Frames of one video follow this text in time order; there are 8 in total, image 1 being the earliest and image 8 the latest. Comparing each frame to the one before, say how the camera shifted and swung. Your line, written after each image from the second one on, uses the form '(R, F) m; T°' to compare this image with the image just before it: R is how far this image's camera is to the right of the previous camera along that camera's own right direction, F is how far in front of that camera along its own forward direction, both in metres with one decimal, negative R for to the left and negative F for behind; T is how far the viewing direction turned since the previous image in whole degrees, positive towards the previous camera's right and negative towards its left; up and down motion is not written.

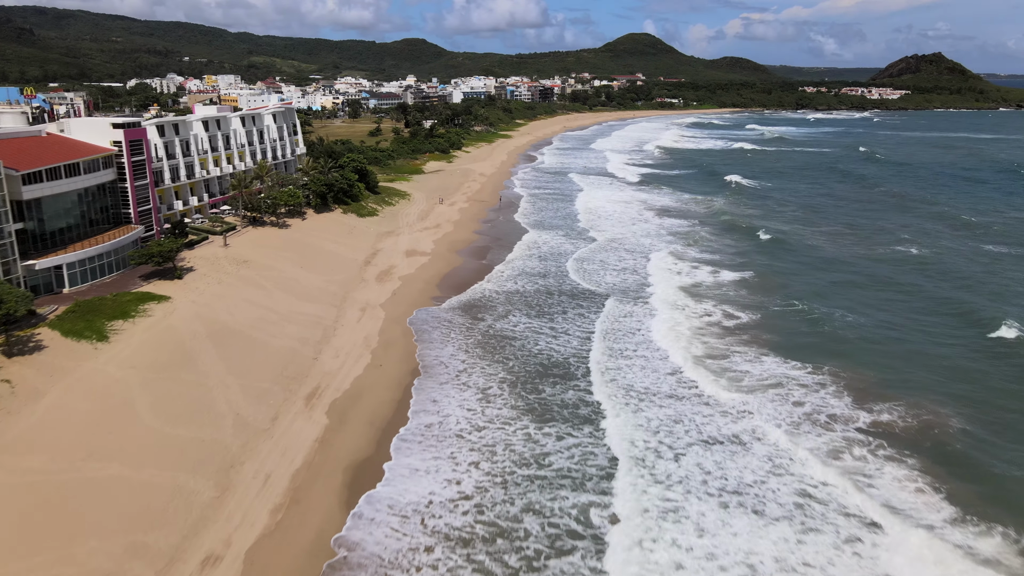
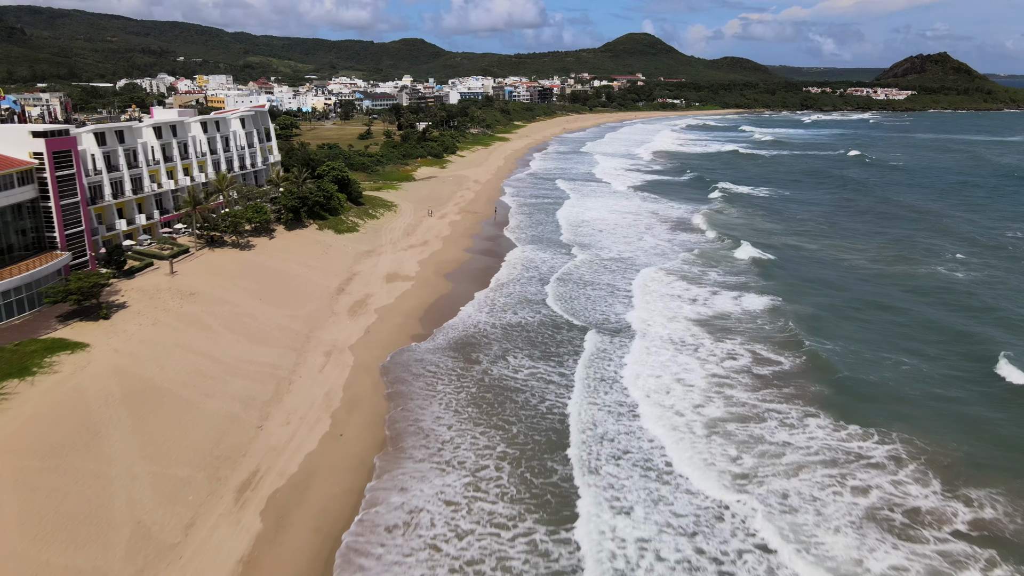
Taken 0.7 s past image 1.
(+0.1, +3.8) m; 0°
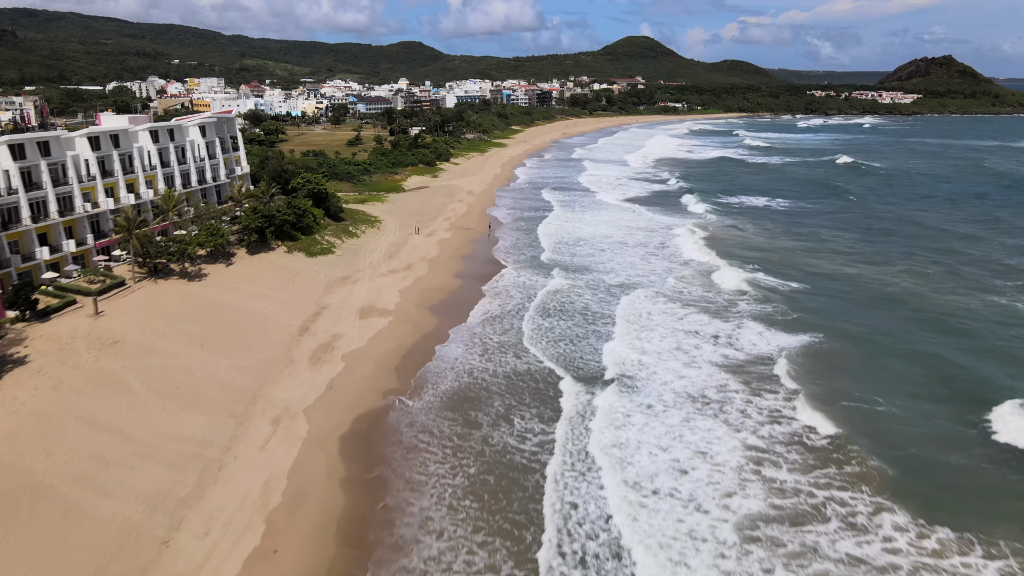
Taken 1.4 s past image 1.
(+0.1, +3.9) m; 0°
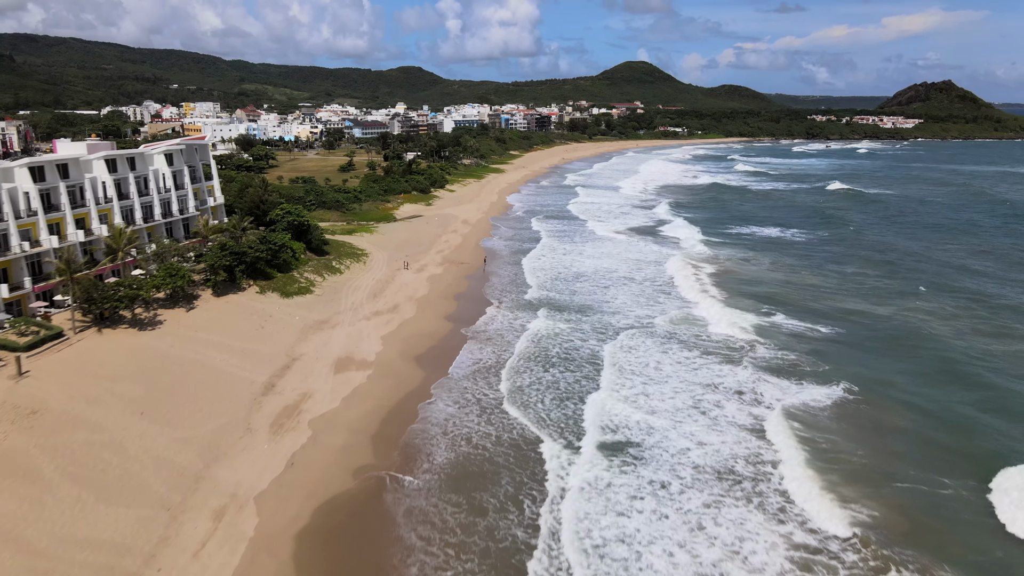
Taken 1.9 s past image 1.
(+0.1, +2.8) m; 0°
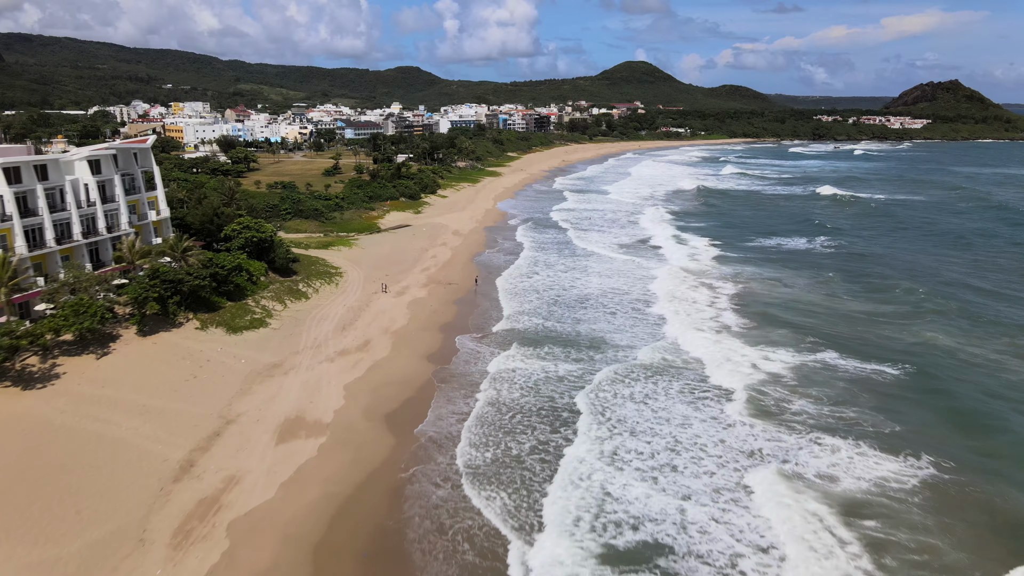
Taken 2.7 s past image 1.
(+0.1, +4.5) m; 0°
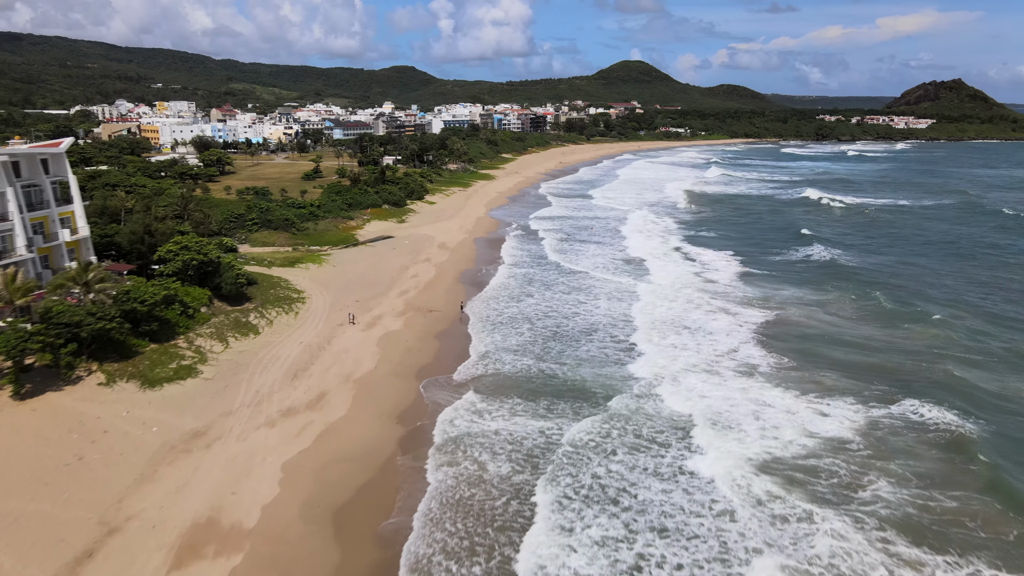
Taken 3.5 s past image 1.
(+0.1, +4.5) m; 0°
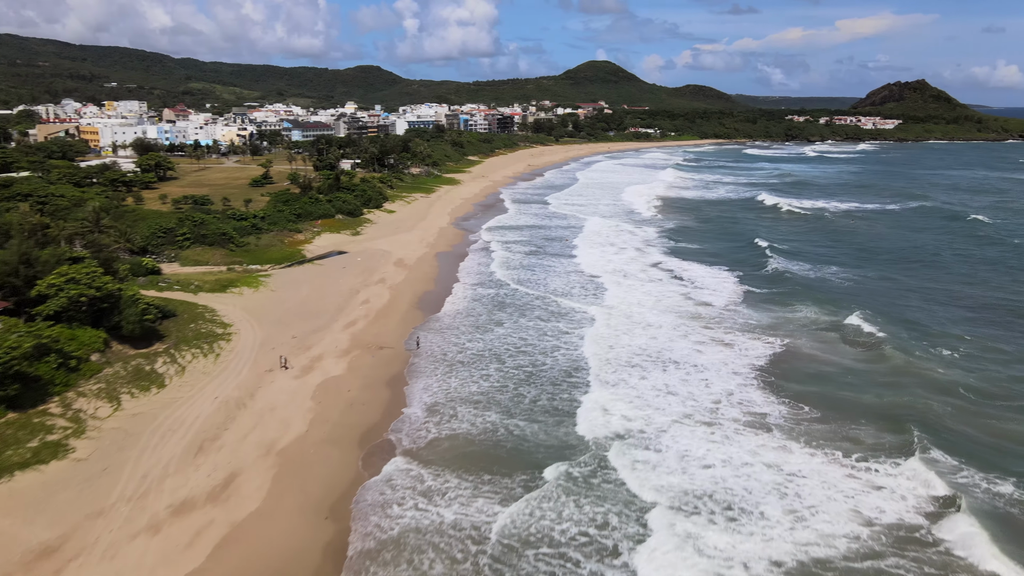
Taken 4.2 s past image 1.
(+0.1, +3.9) m; +2°
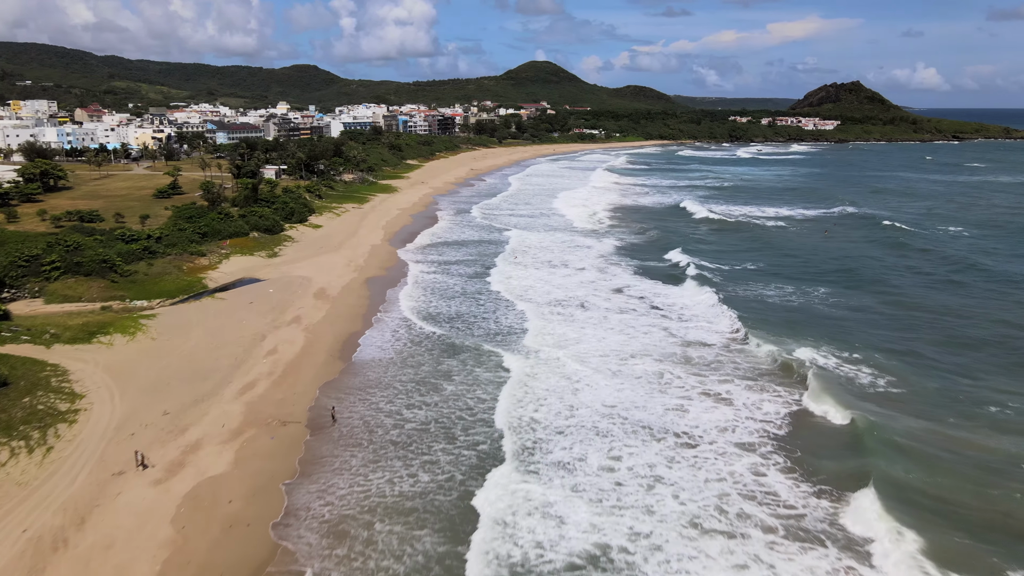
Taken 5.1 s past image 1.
(0.0, +5.0) m; +4°
